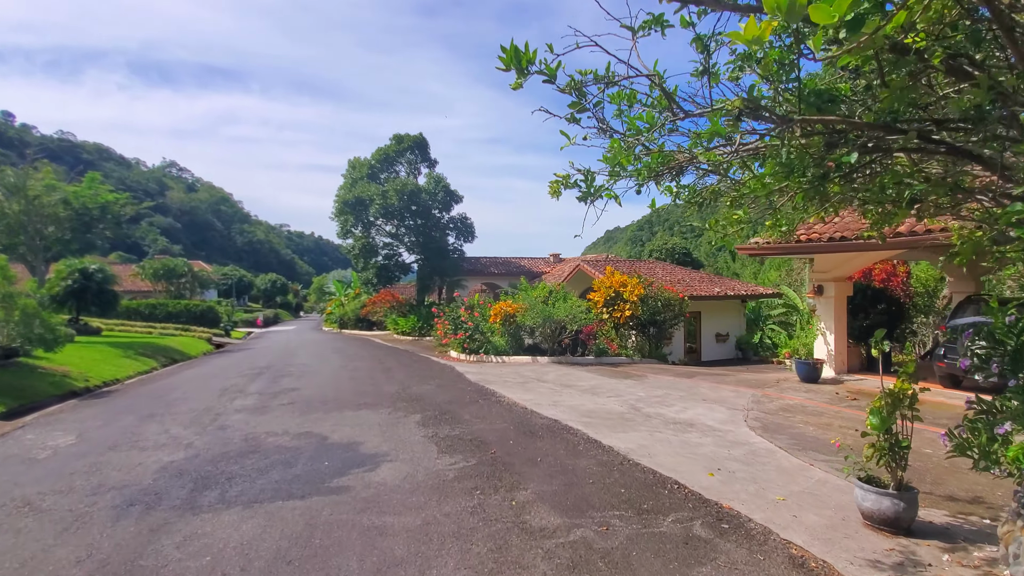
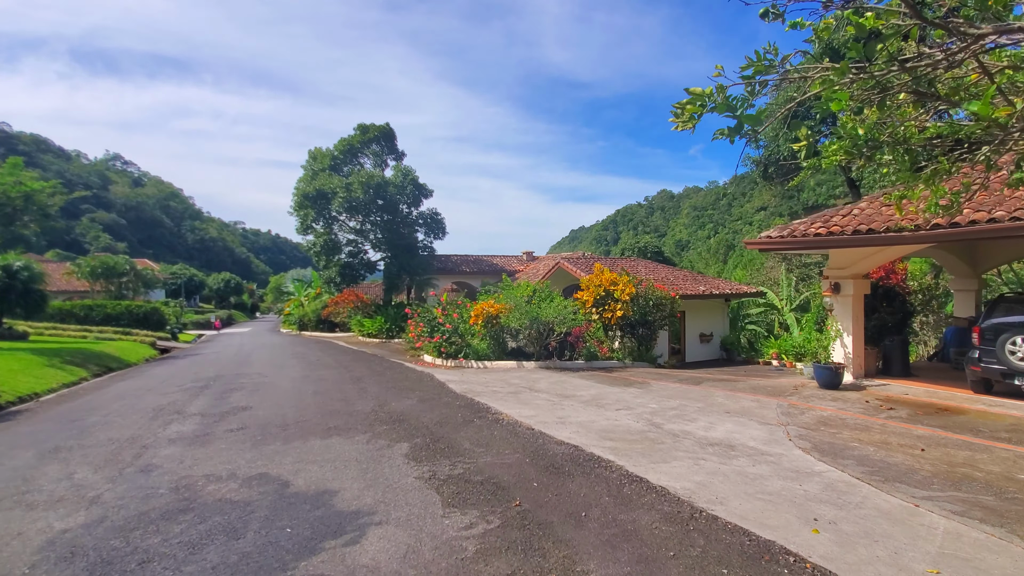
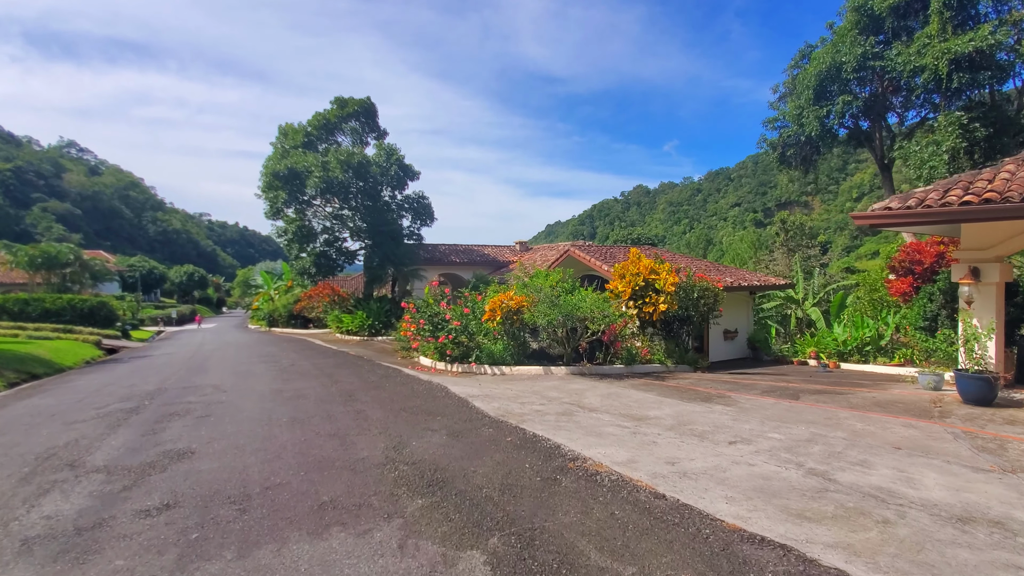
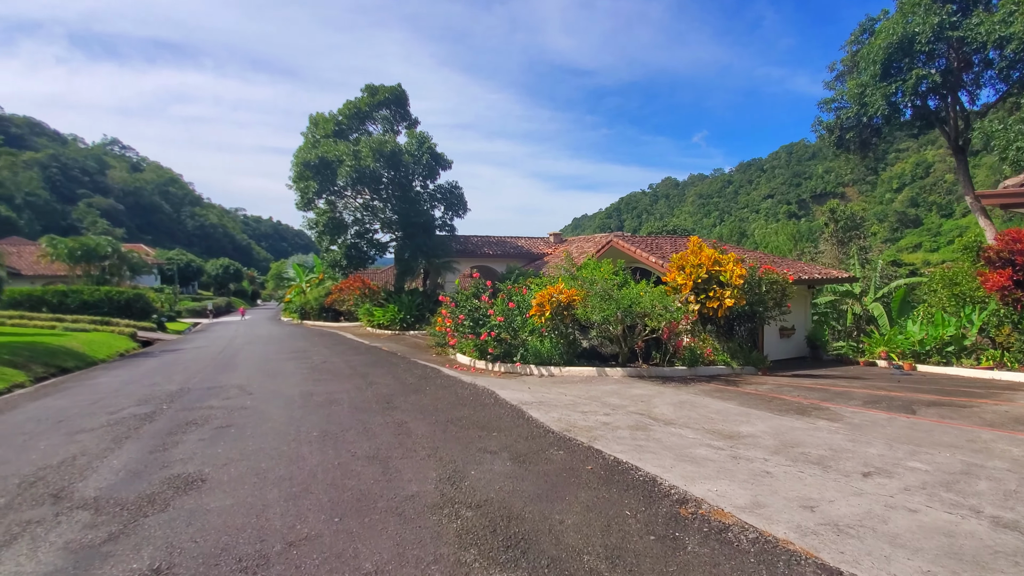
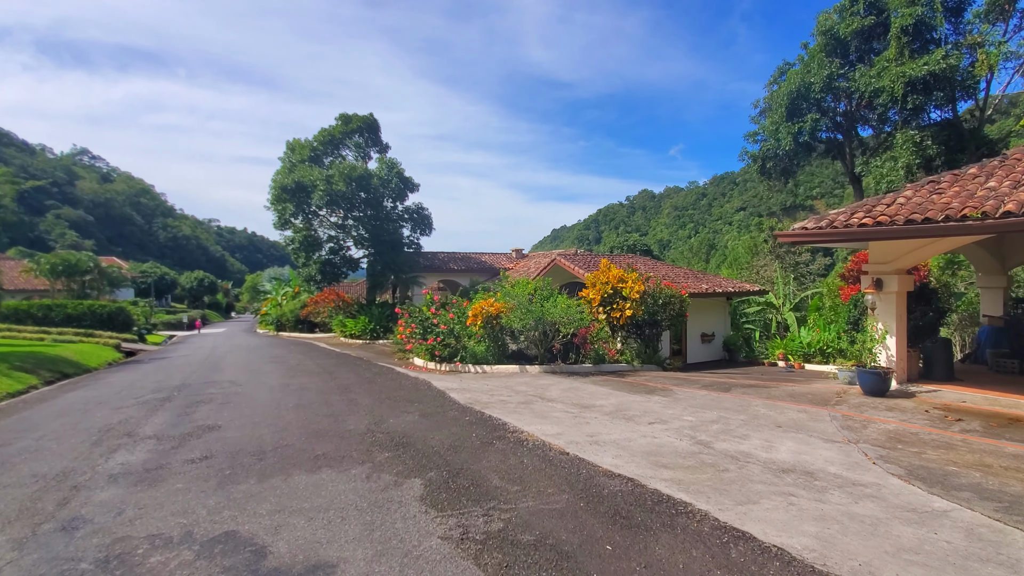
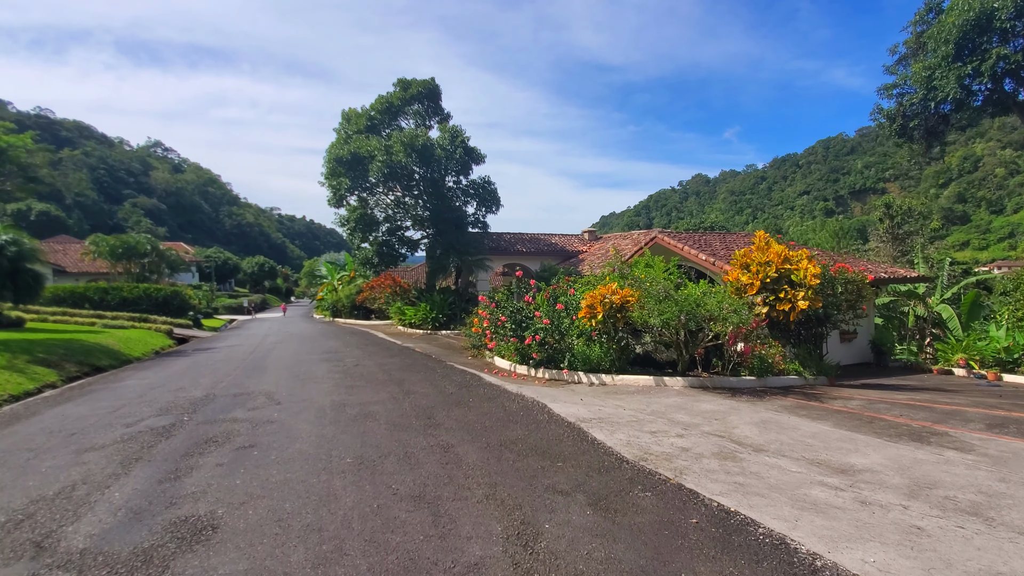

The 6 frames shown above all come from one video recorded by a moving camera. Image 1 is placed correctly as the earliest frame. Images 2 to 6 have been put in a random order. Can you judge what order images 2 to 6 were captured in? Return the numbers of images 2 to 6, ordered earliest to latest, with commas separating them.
2, 5, 3, 4, 6
